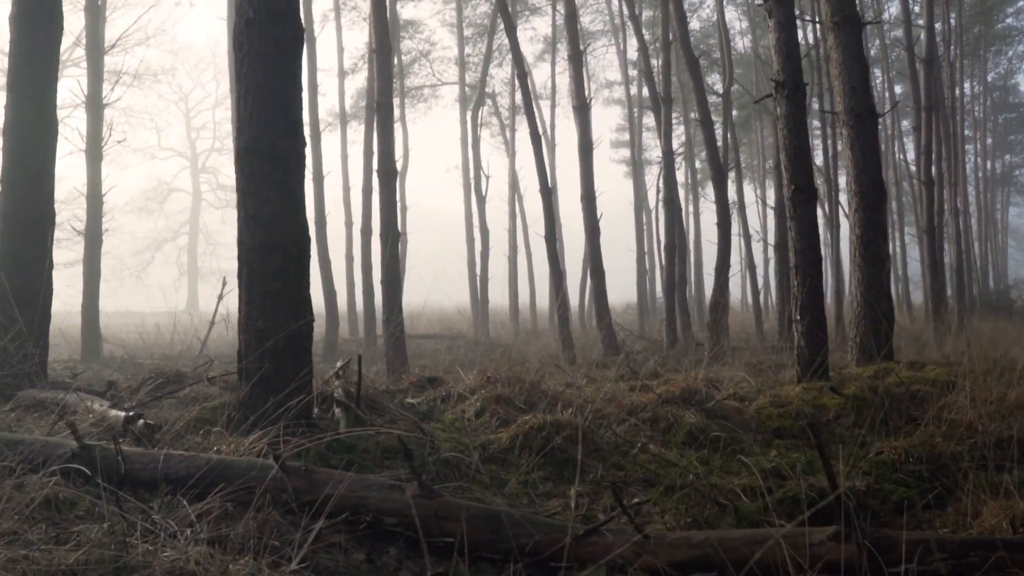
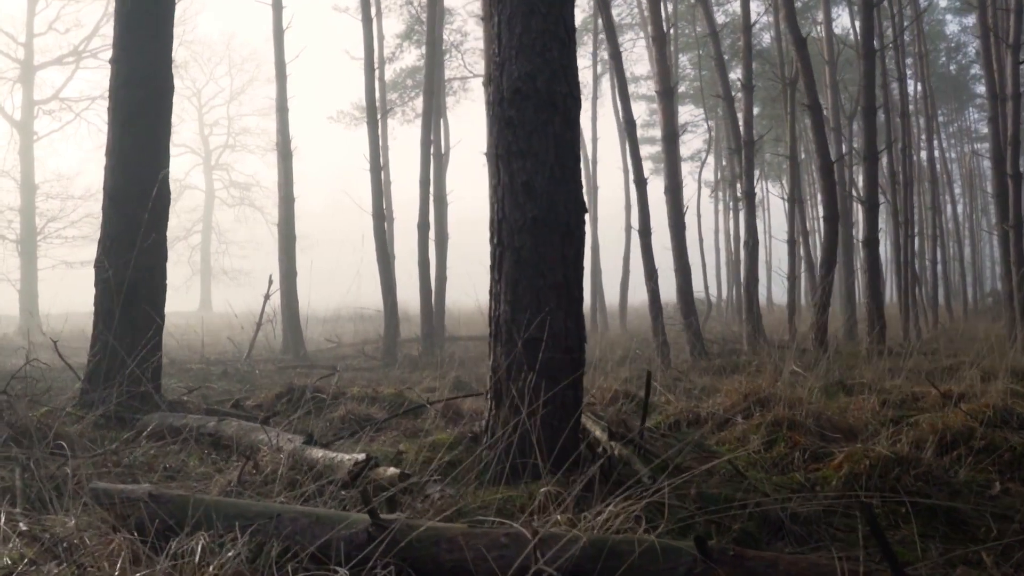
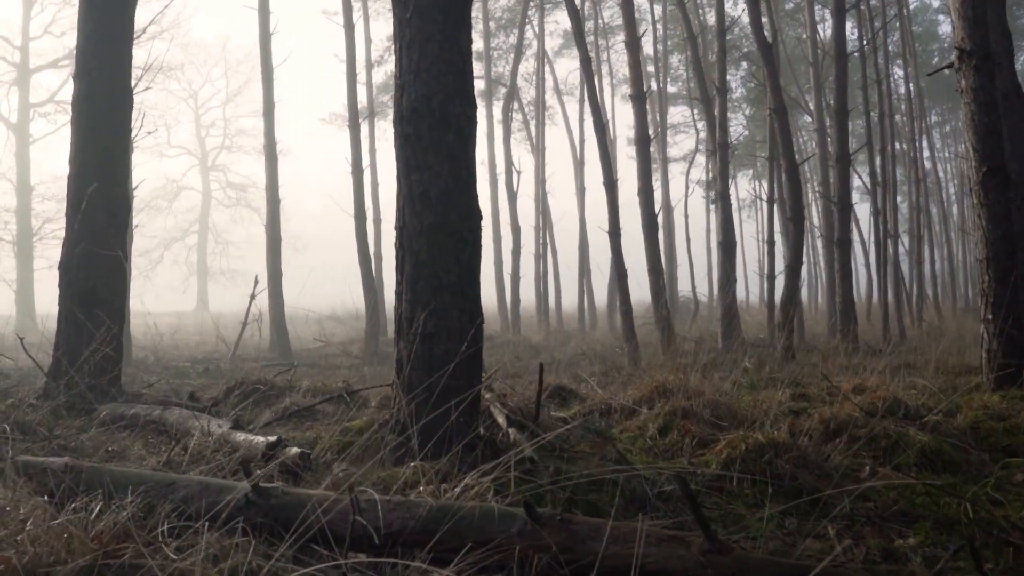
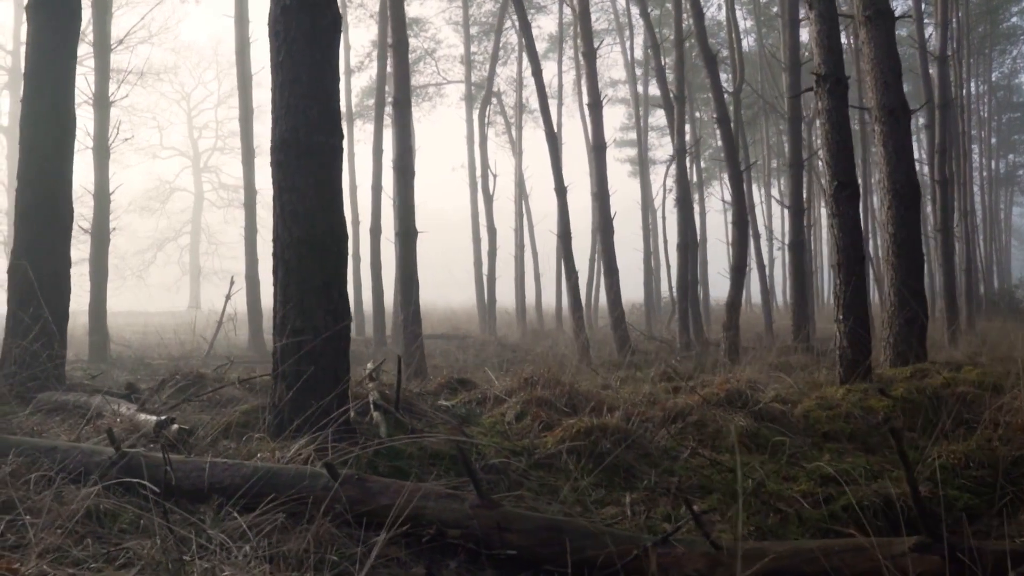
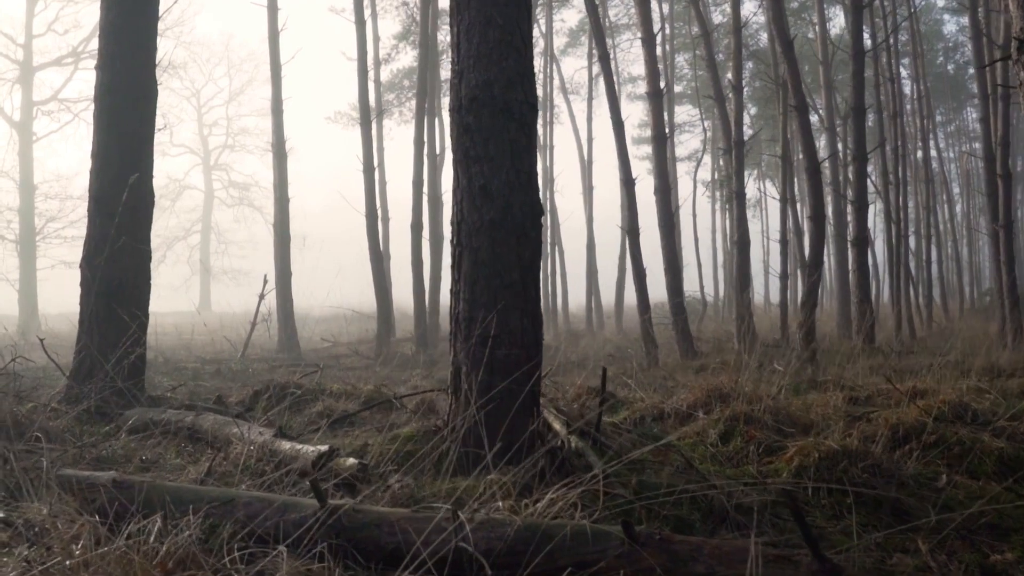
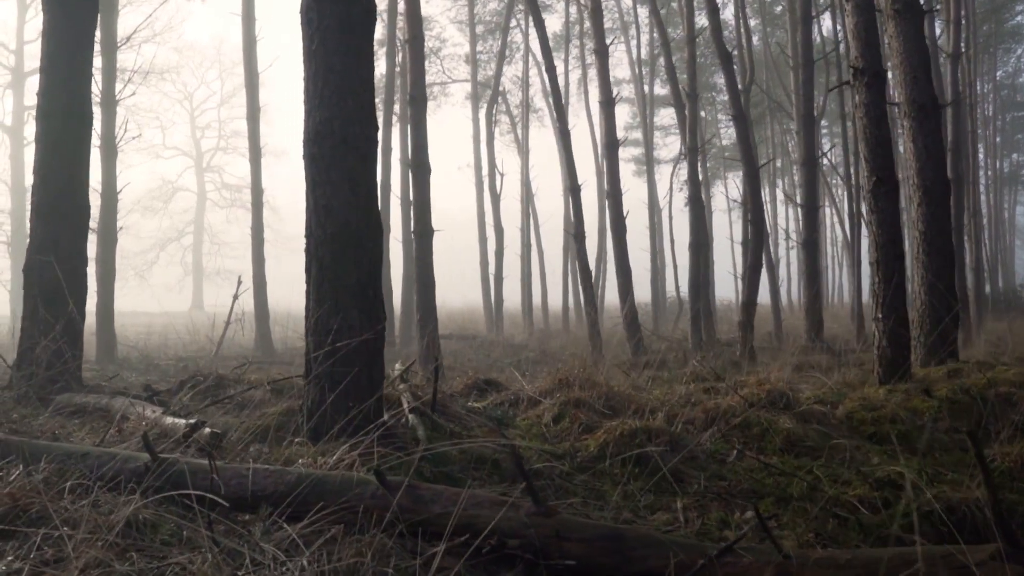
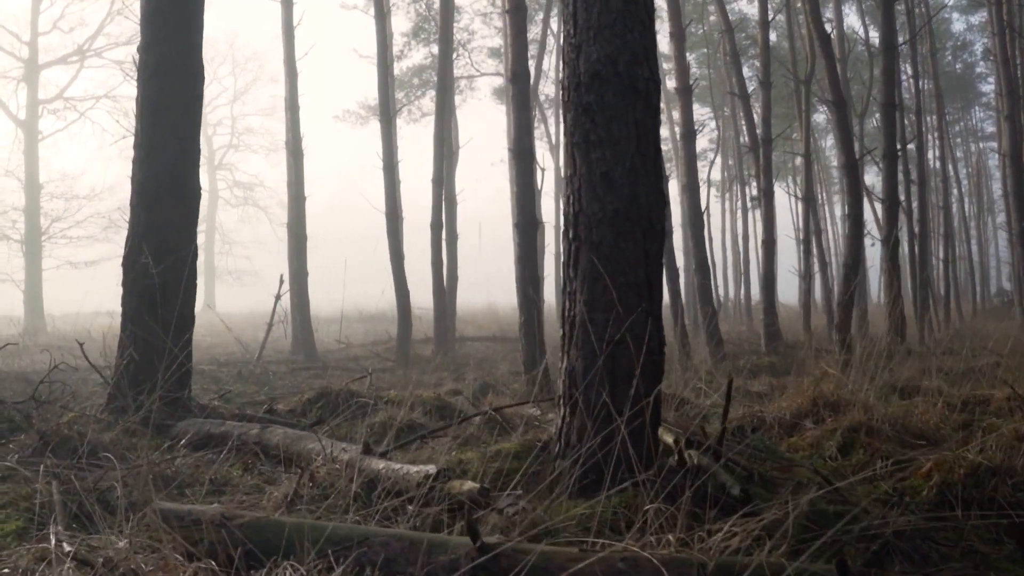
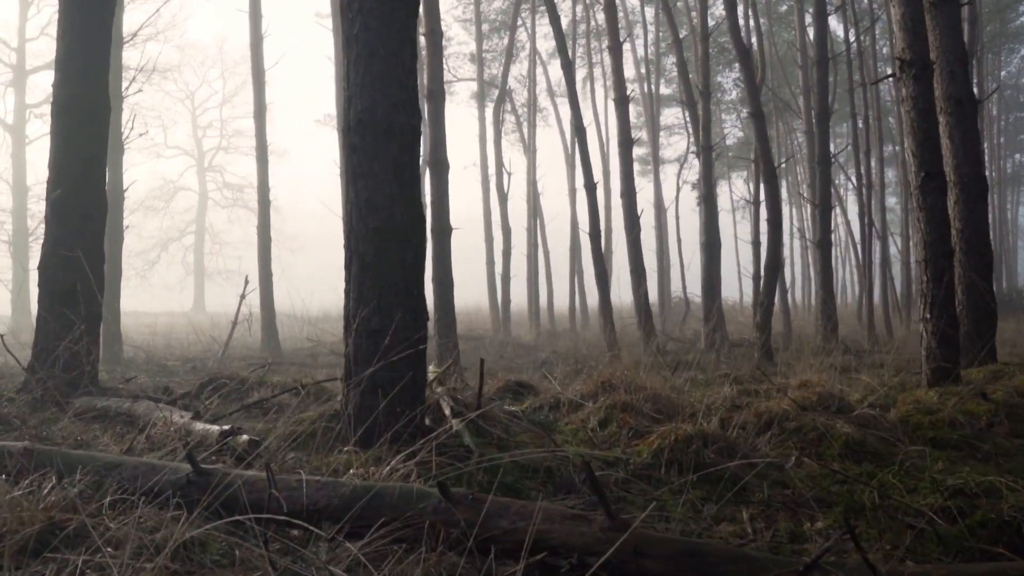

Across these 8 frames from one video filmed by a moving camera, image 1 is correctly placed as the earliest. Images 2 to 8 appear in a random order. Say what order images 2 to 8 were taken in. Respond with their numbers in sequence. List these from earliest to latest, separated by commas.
4, 6, 8, 3, 5, 2, 7
